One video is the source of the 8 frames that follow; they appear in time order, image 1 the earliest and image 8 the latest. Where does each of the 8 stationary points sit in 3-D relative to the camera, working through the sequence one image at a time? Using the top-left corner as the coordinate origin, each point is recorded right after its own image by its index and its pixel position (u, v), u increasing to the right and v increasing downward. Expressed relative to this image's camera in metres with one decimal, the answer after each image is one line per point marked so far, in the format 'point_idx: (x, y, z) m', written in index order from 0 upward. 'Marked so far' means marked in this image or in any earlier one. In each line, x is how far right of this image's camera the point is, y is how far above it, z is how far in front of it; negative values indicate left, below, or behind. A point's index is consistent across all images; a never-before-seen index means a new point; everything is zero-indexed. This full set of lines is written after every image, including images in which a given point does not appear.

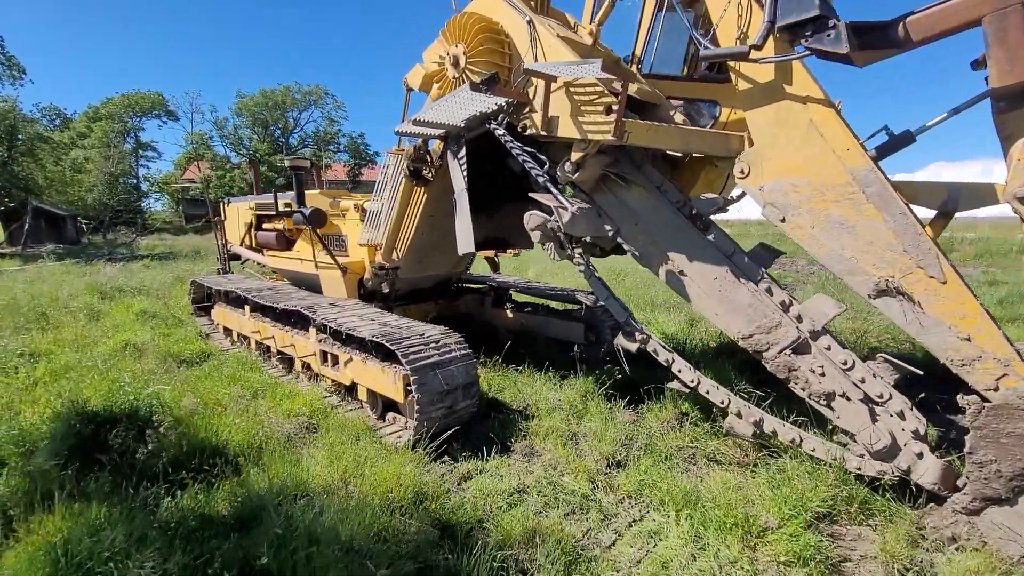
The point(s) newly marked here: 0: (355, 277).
0: (-1.9, +0.1, +6.1) m
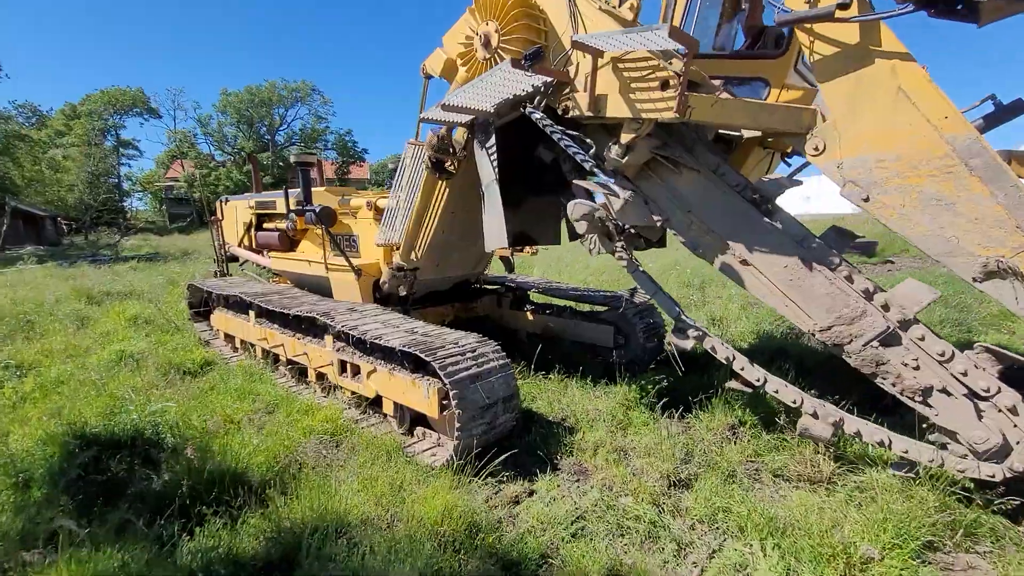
0: (-1.6, +0.1, +5.7) m
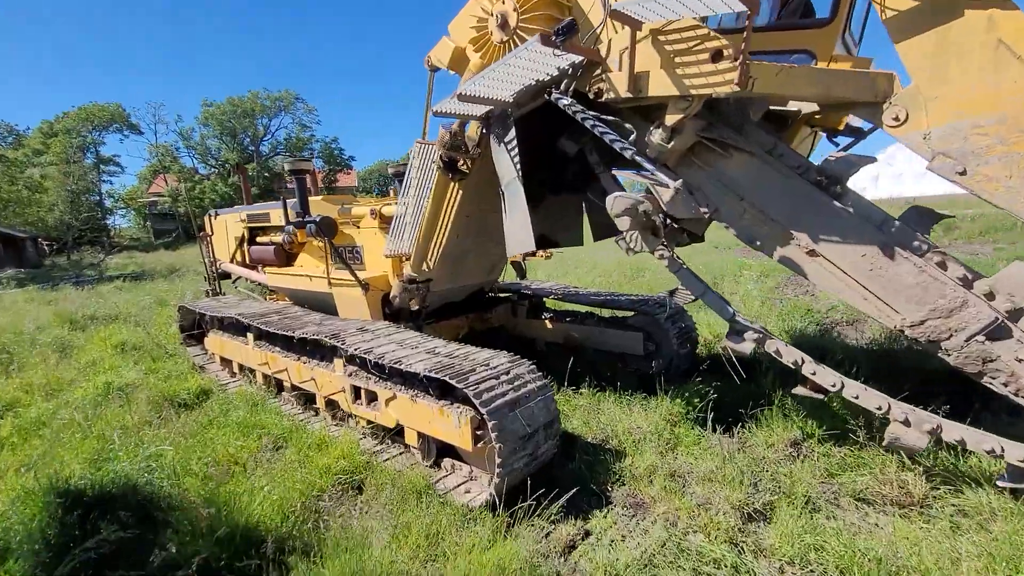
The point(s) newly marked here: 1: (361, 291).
0: (-1.4, -0.1, +5.3) m
1: (-1.6, 0.0, +5.4) m
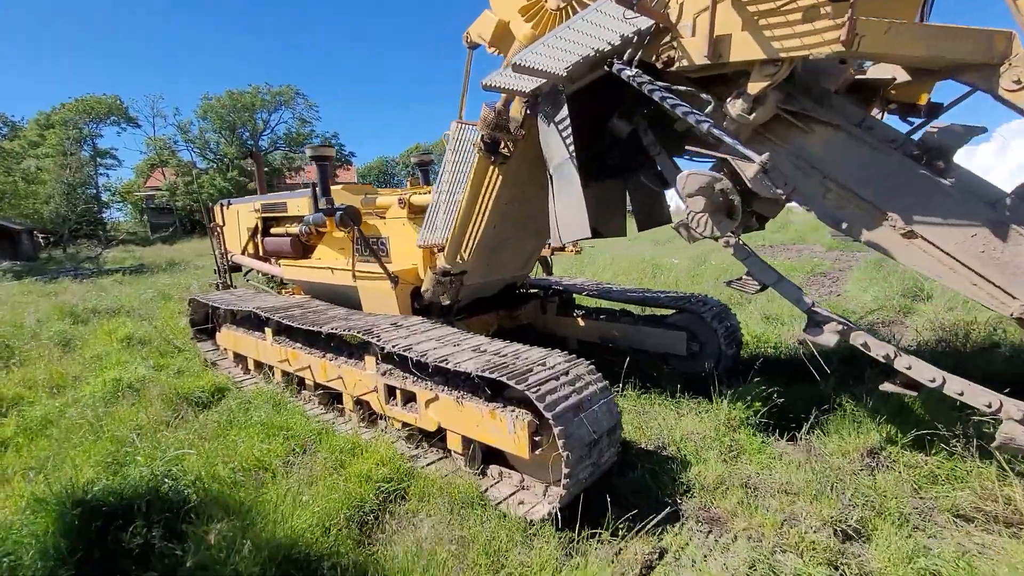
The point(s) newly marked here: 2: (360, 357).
0: (-1.0, 0.0, +5.0) m
1: (-1.2, 0.0, +5.1) m
2: (-1.4, -0.6, +4.6) m
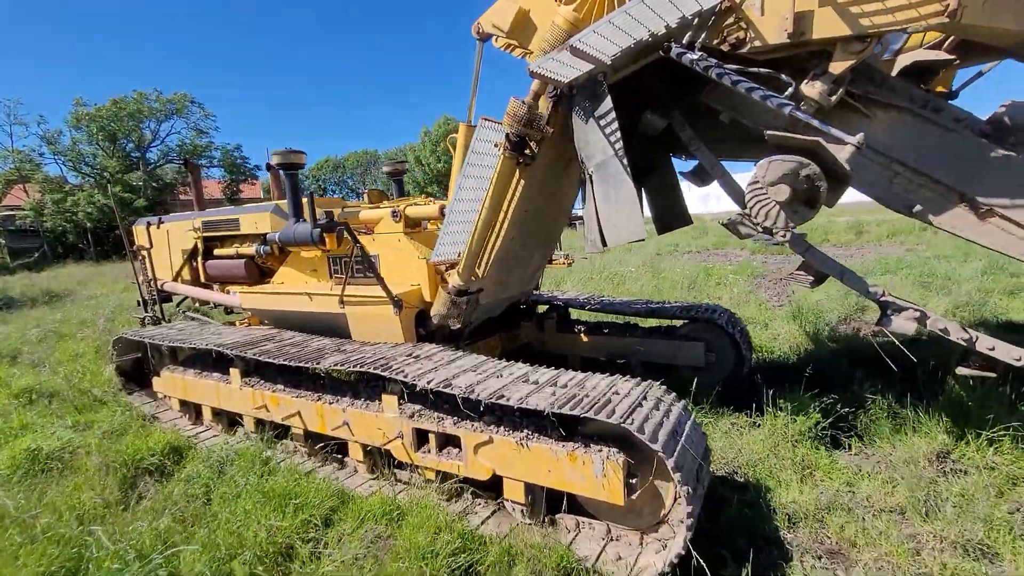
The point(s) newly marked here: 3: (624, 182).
0: (-0.9, -0.2, +4.4) m
1: (-1.1, -0.2, +4.4) m
2: (-1.1, -0.9, +3.9) m
3: (+0.8, +0.8, +3.5) m
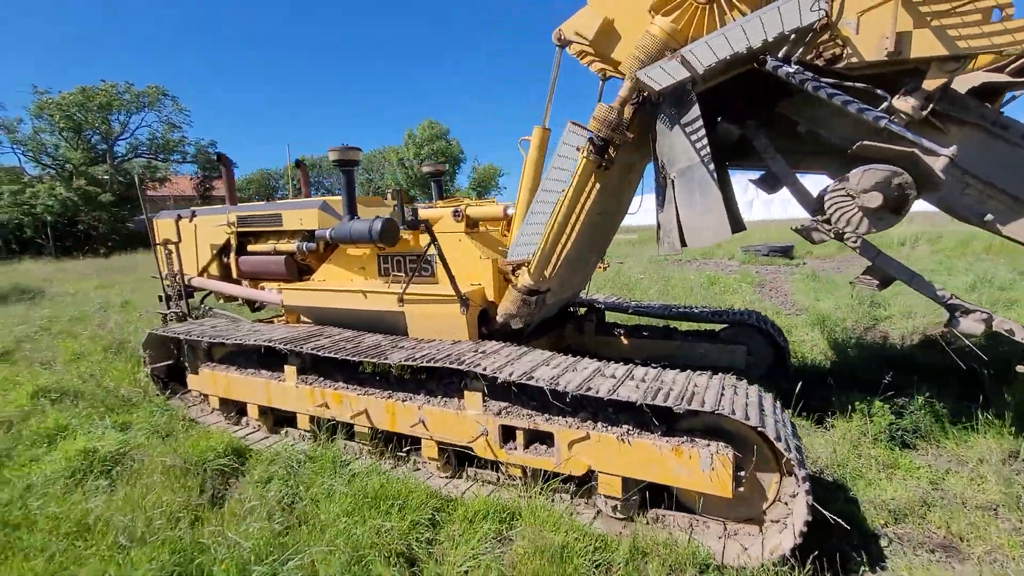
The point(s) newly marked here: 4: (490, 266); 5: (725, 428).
0: (-0.3, -0.2, +4.4) m
1: (-0.5, -0.2, +4.4) m
2: (-0.5, -0.8, +3.9) m
3: (+1.4, +0.7, +3.6) m
4: (-0.2, +0.2, +4.6) m
5: (+1.3, -0.9, +3.1) m
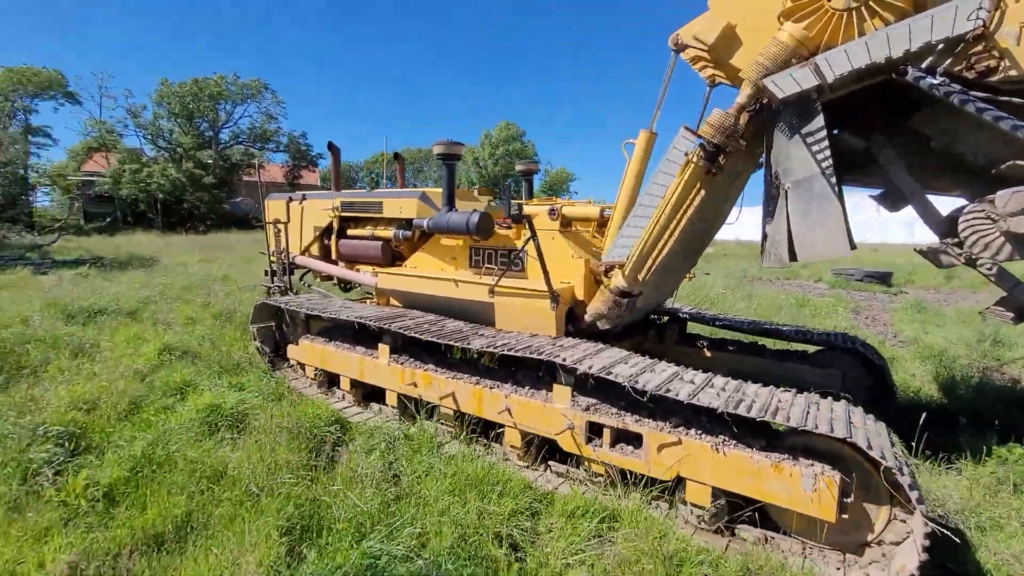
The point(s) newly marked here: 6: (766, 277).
0: (+0.5, -0.2, +4.4) m
1: (+0.3, -0.2, +4.5) m
2: (+0.2, -0.8, +4.0) m
3: (+2.2, +0.6, +3.4) m
4: (+0.7, +0.2, +4.6) m
5: (+1.9, -1.0, +3.0) m
6: (+7.5, +0.3, +14.4) m
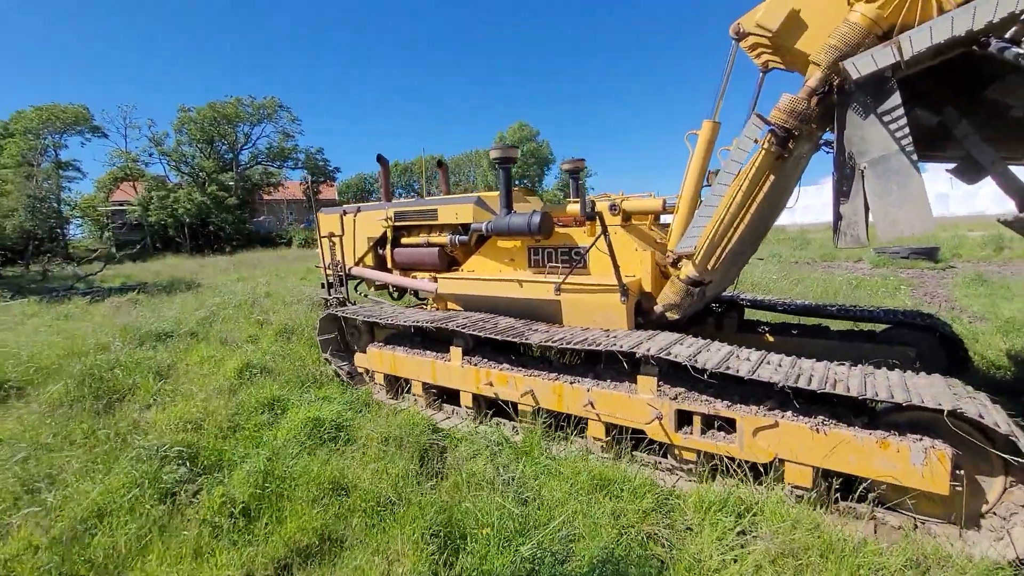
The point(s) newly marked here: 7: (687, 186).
0: (+1.2, -0.1, +4.5) m
1: (+1.0, -0.1, +4.6) m
2: (+0.9, -0.8, +4.0) m
3: (+2.8, +0.8, +3.4) m
4: (+1.3, +0.3, +4.7) m
5: (+2.5, -0.8, +3.0) m
6: (+8.4, +0.8, +14.2) m
7: (+1.6, +0.9, +4.6) m
